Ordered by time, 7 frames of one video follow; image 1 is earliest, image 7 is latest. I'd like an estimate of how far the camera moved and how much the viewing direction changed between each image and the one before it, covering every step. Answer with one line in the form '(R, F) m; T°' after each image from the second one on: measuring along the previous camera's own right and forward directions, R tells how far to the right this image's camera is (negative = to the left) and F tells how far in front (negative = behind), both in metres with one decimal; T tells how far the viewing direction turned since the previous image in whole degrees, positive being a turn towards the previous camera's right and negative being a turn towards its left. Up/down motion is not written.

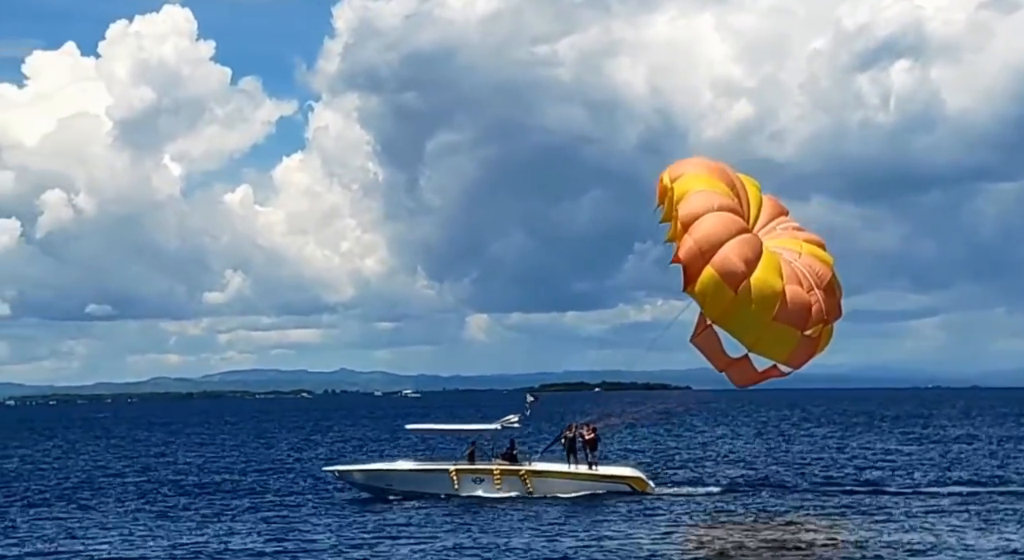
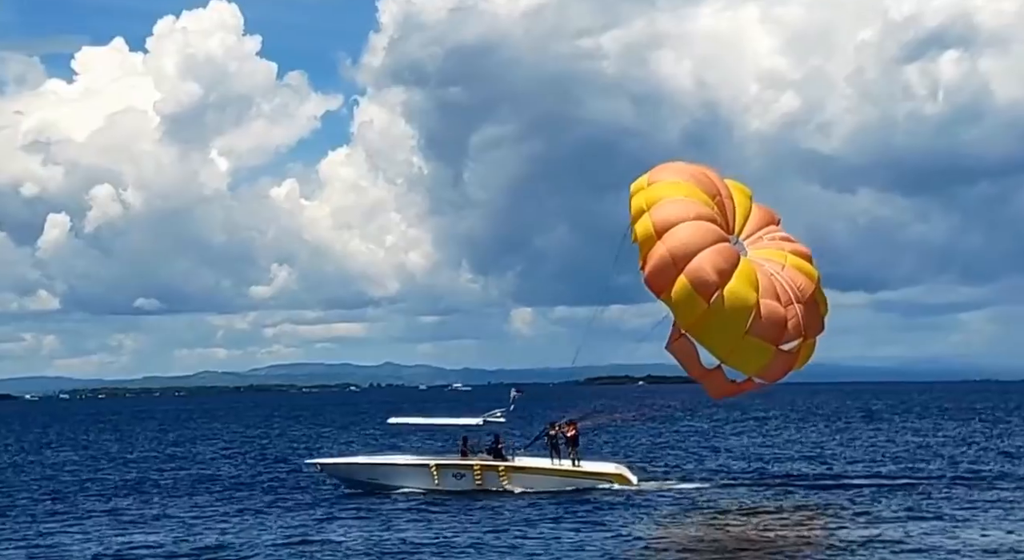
(+0.8, -0.9) m; -2°
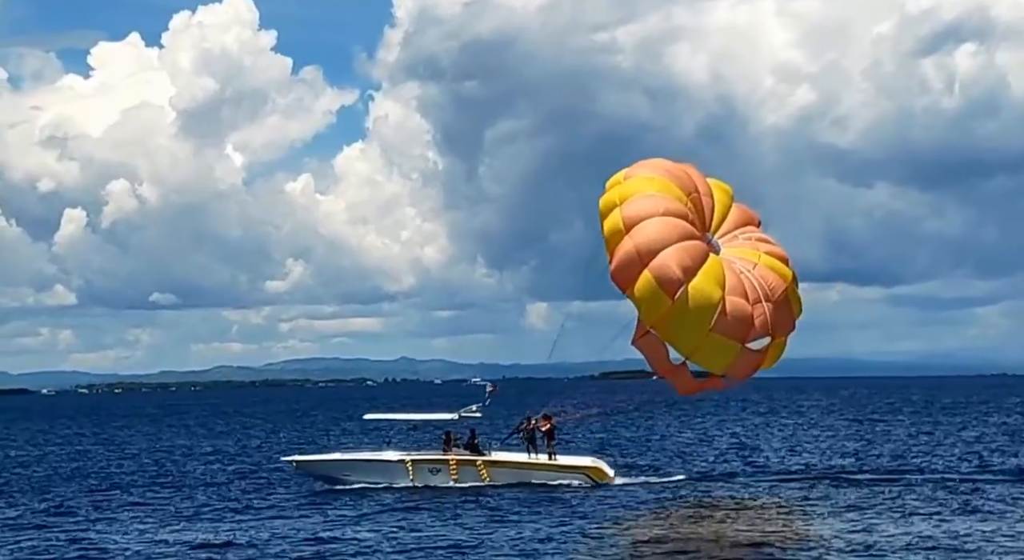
(0.0, +0.6) m; -1°
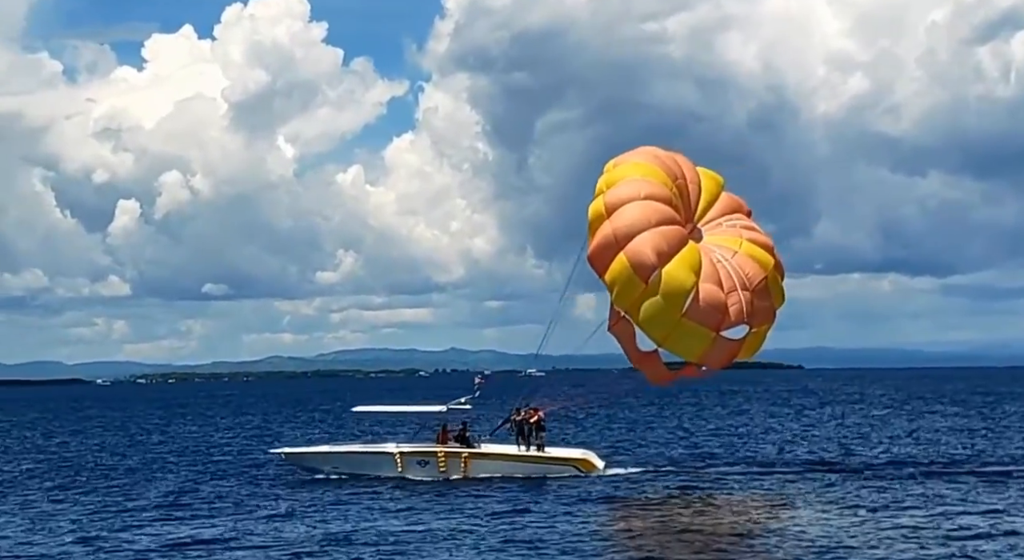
(+1.0, -1.1) m; -2°
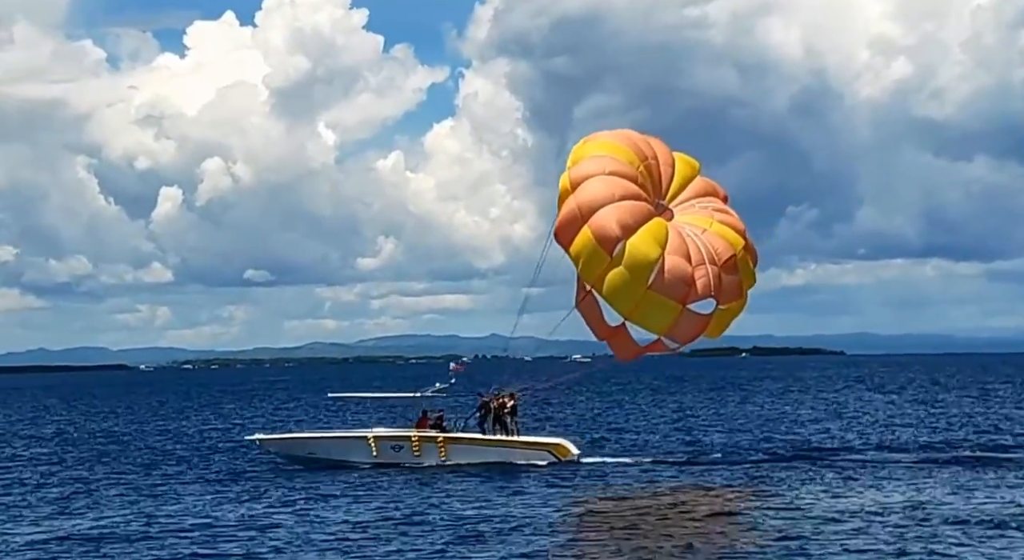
(+0.6, +0.1) m; -1°
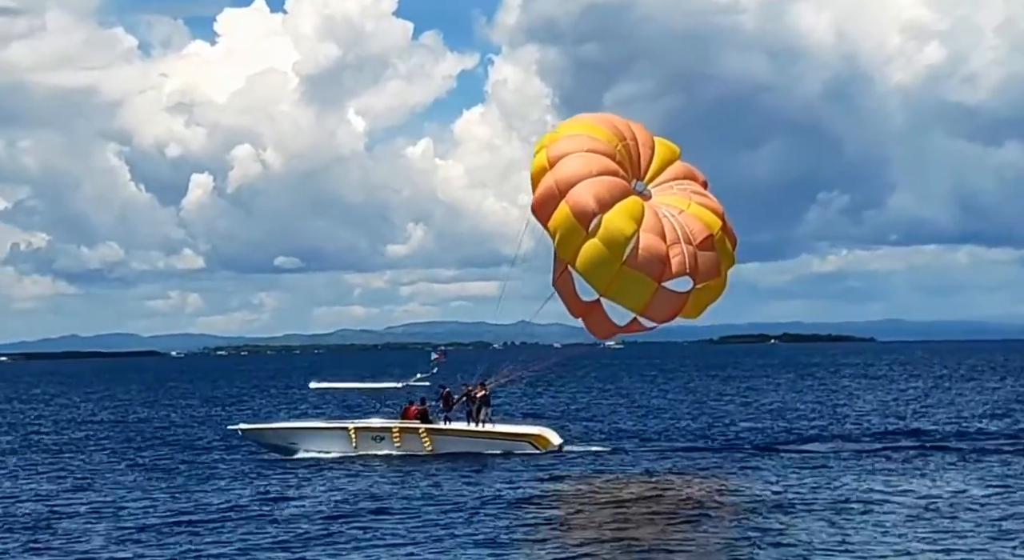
(+0.4, +0.1) m; -1°
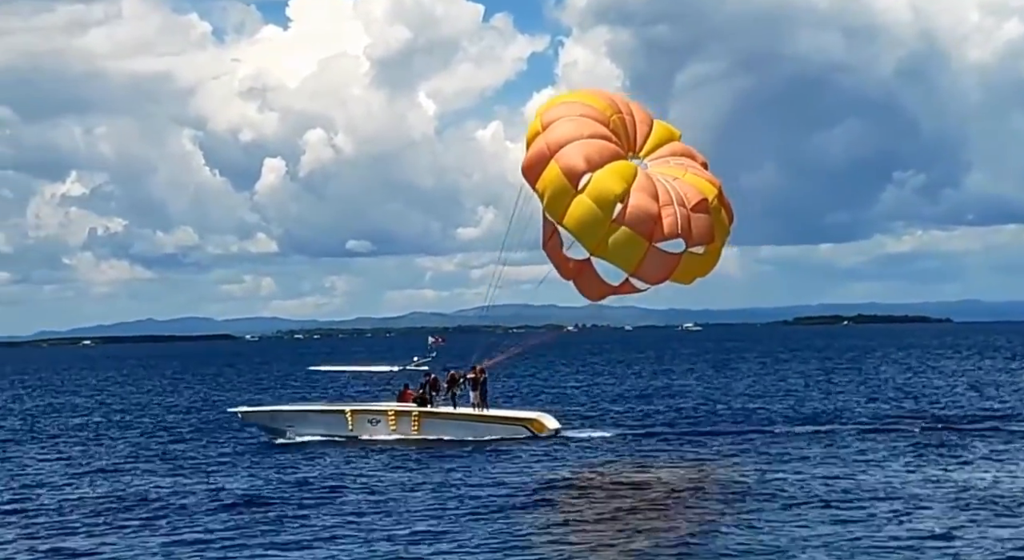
(+0.9, +0.5) m; -2°
